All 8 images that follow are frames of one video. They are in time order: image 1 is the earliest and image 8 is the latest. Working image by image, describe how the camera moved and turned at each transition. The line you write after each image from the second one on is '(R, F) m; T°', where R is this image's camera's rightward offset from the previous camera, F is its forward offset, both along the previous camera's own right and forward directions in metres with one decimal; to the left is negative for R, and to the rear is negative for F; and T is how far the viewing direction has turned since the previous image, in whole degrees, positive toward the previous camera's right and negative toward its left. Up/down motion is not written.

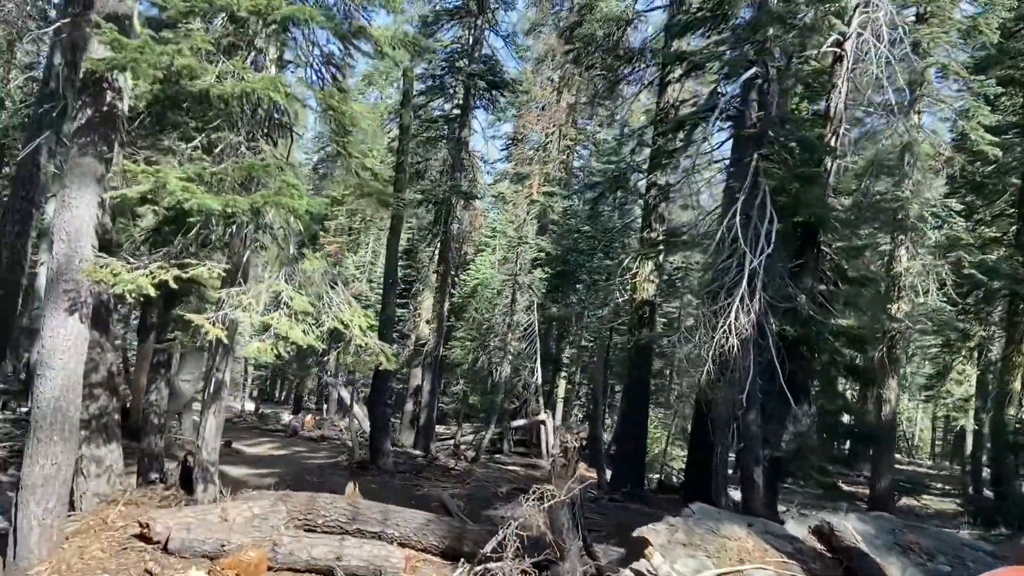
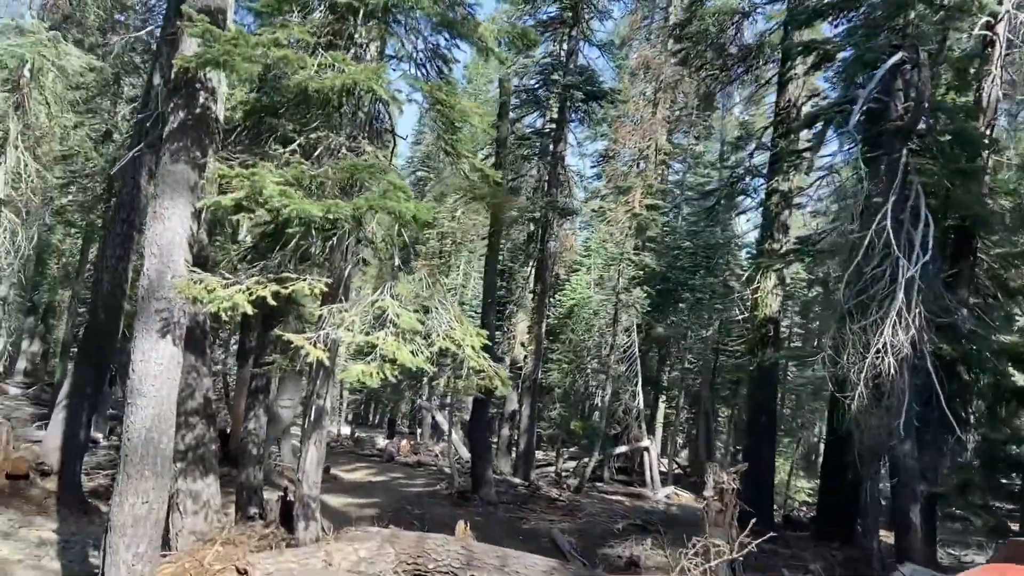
(-0.4, +0.9) m; -6°
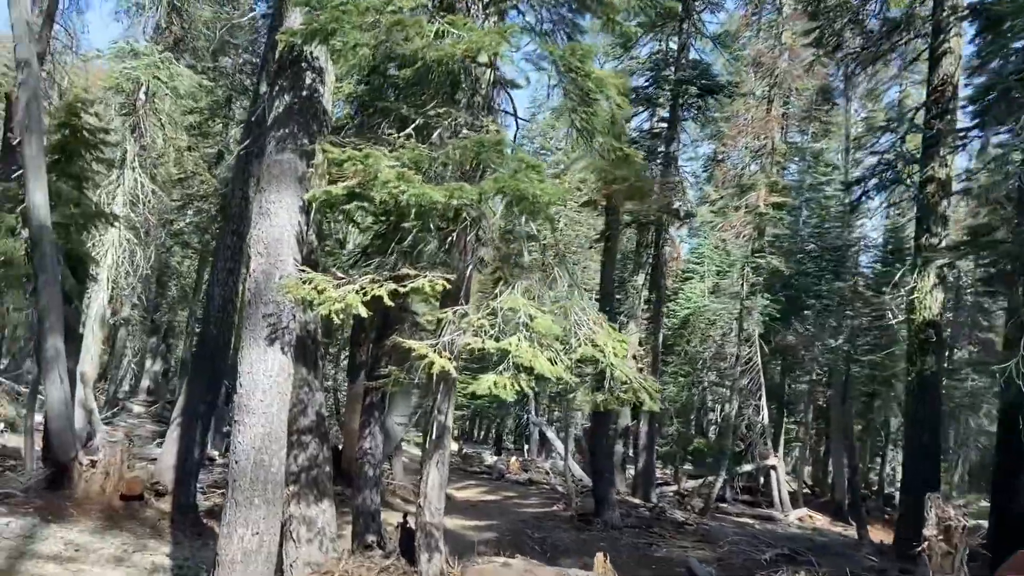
(-0.3, +0.8) m; -7°
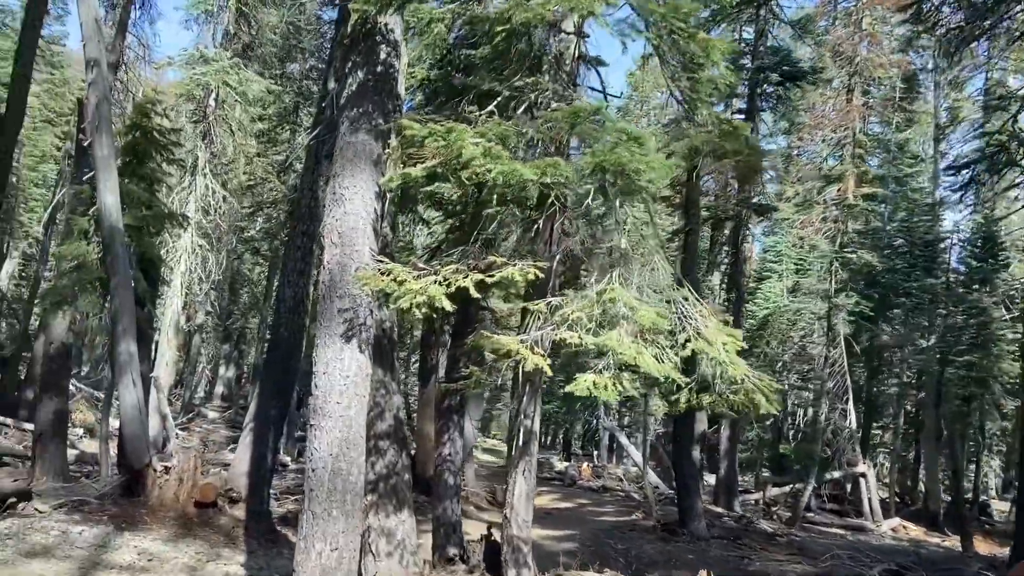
(-0.2, +0.5) m; -5°
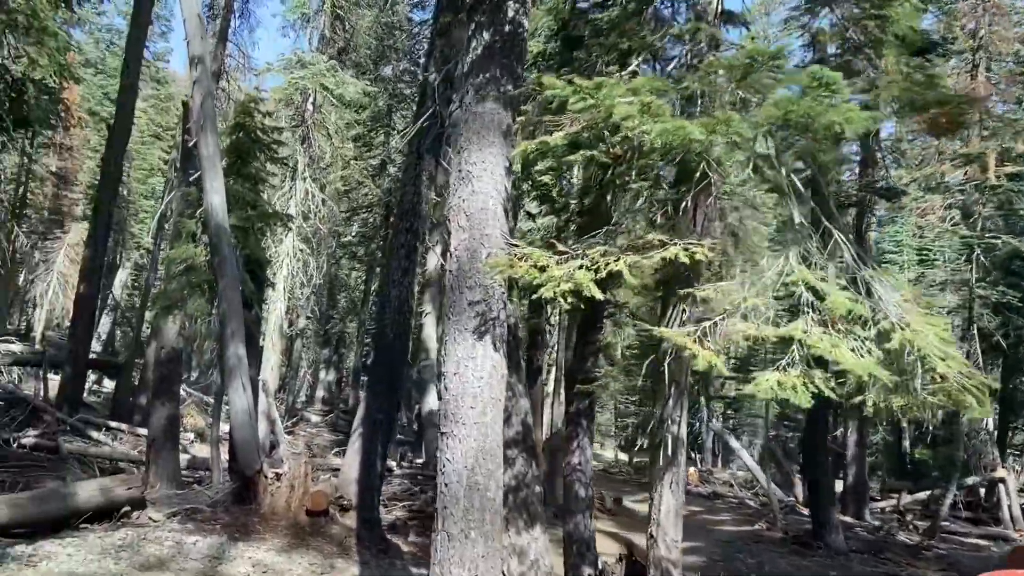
(-0.3, +0.6) m; -6°
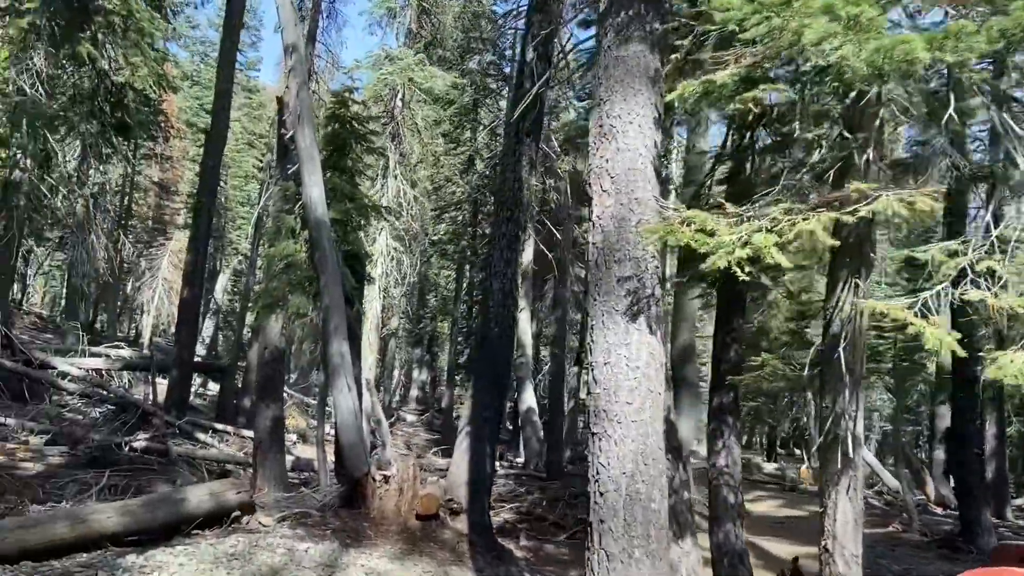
(-0.3, +0.6) m; -6°
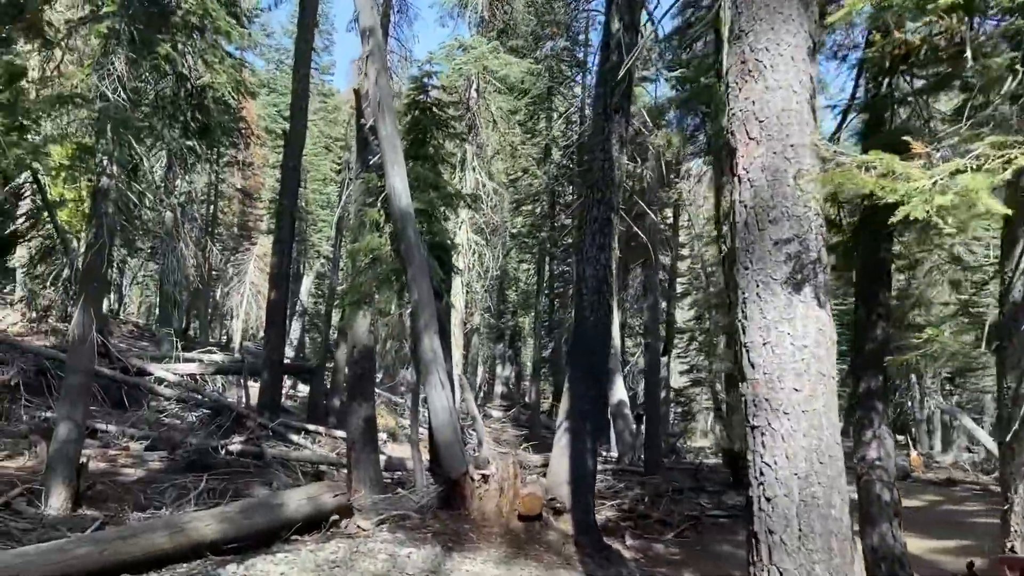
(-0.2, +0.5) m; -5°
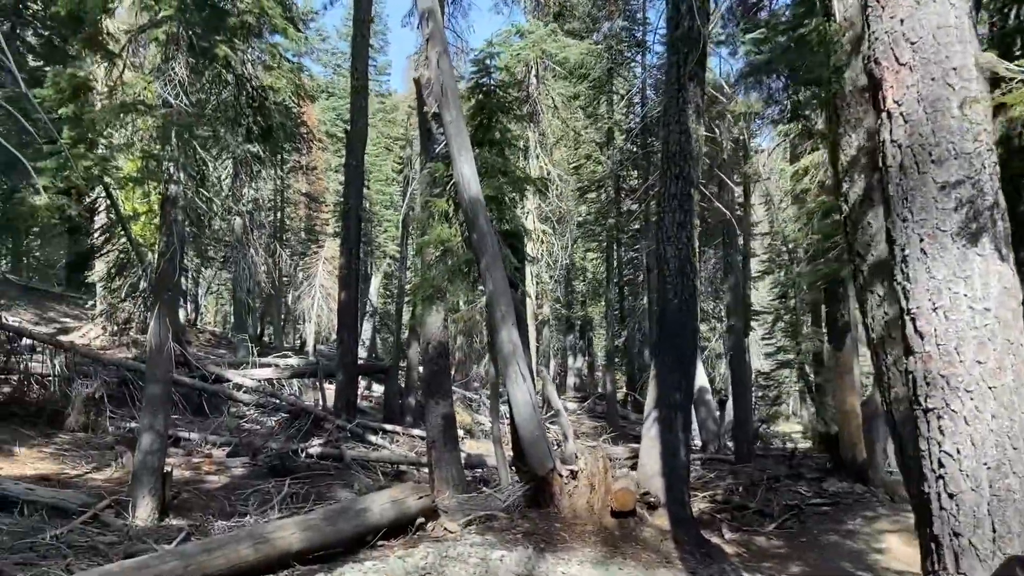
(-0.1, +0.4) m; -5°
